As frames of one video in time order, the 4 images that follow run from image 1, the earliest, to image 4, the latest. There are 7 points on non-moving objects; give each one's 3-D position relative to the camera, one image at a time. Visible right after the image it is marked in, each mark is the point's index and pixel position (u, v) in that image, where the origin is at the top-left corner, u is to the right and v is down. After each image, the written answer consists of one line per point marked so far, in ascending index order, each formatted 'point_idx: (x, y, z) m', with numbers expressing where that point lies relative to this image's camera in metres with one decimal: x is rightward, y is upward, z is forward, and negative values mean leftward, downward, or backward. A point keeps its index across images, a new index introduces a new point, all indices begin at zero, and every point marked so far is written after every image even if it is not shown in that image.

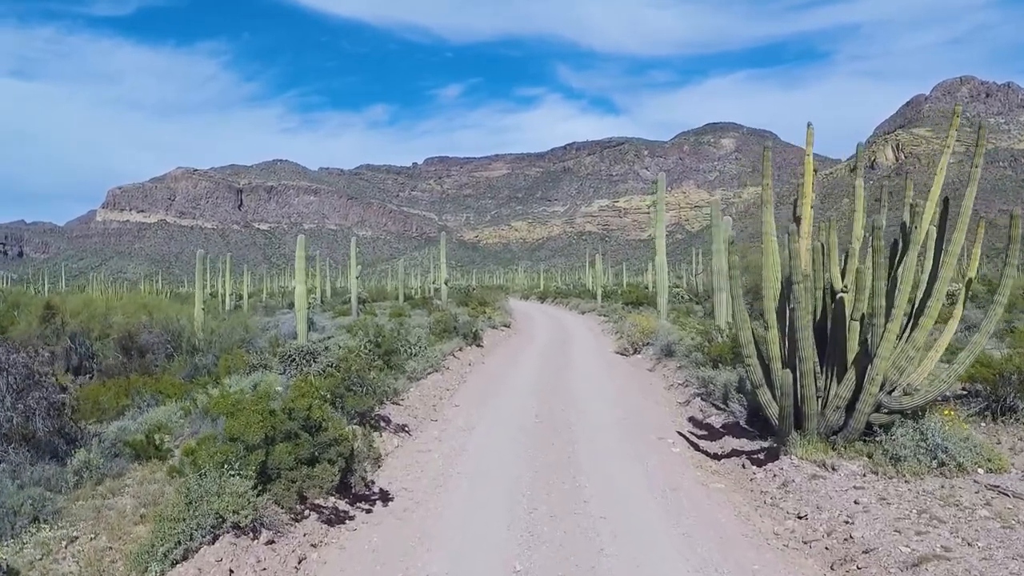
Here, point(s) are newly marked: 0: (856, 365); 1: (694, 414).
0: (+3.1, -0.7, +6.8) m
1: (+2.4, -1.6, +9.8) m
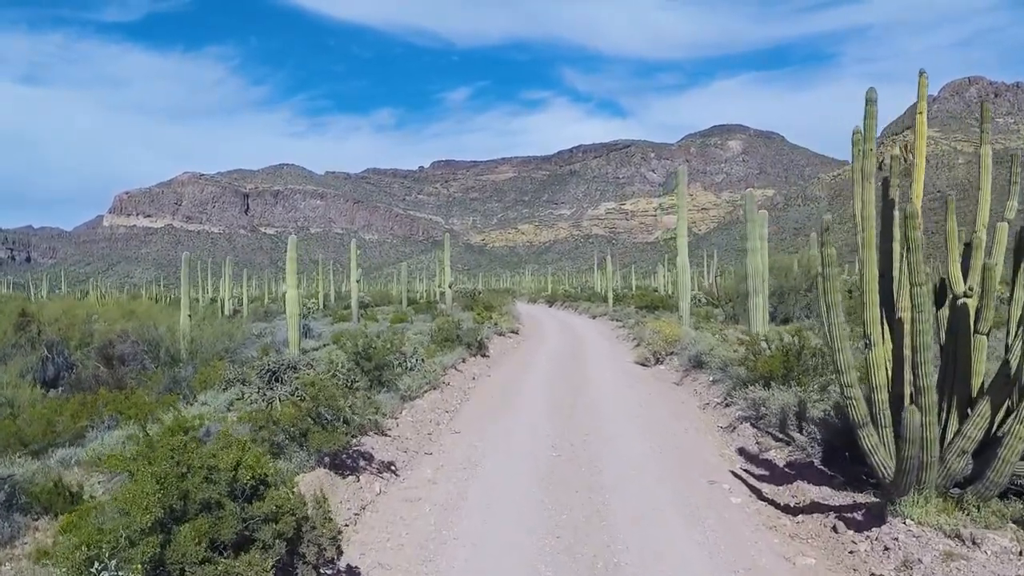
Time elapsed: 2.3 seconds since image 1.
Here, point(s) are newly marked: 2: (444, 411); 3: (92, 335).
0: (+3.2, -0.7, +5.0) m
1: (+2.5, -1.7, +8.0) m
2: (-0.9, -1.7, +10.3) m
3: (-11.1, -1.2, +19.9) m
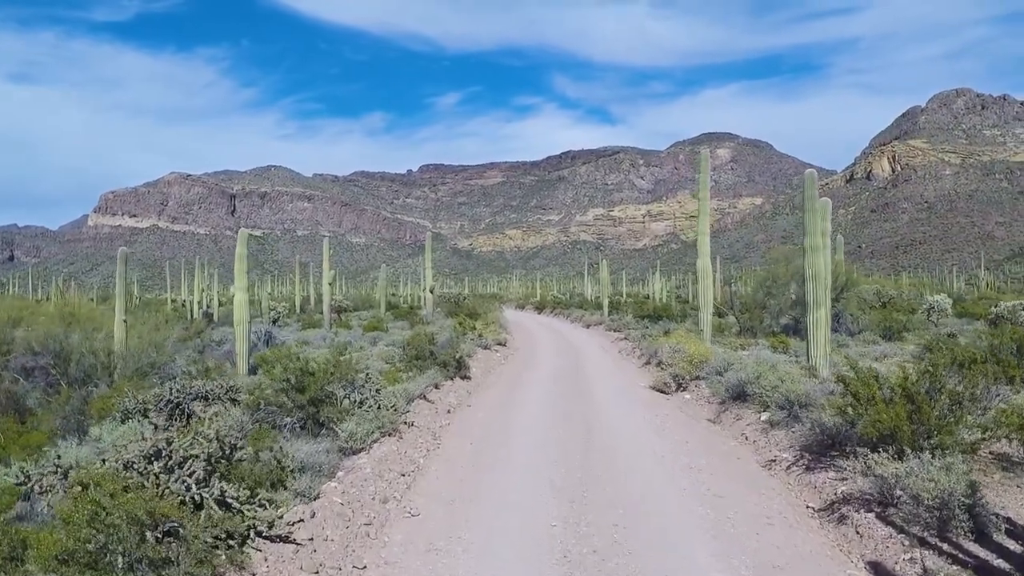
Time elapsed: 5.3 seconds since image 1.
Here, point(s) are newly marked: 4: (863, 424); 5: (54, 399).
0: (+3.2, -0.8, +1.8) m
1: (+2.4, -1.8, +4.8) m
2: (-1.1, -1.7, +7.1) m
3: (-11.3, -1.2, +16.5) m
4: (+3.0, -1.2, +6.5) m
5: (-9.0, -2.1, +14.1) m
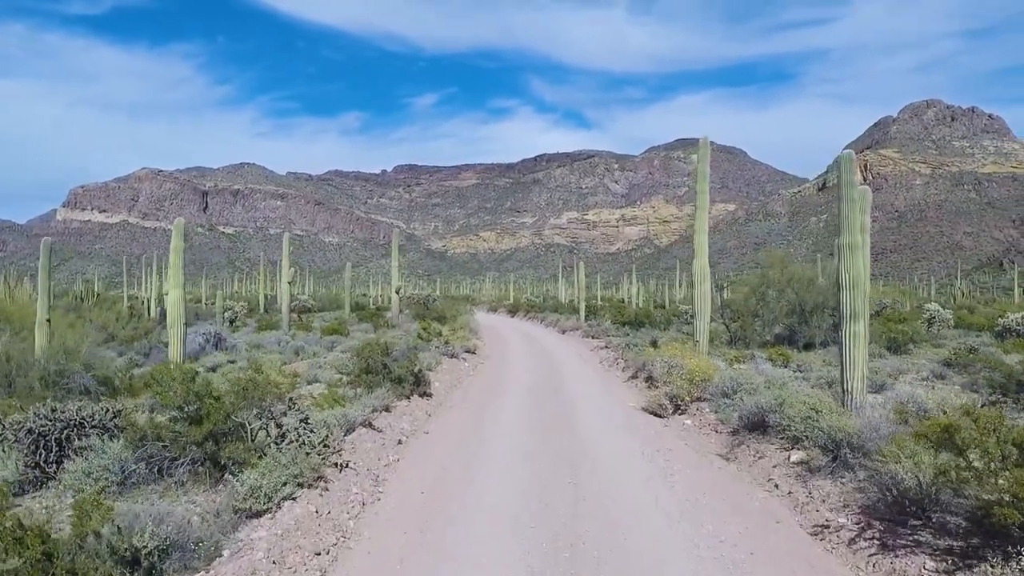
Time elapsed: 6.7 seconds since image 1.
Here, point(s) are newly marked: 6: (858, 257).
0: (+3.1, -0.8, -0.1) m
1: (+2.2, -1.8, +2.9) m
2: (-1.3, -1.7, +5.0) m
3: (-11.9, -1.1, +14.0) m
4: (+2.8, -1.2, +4.6) m
5: (-9.5, -2.0, +11.7) m
6: (+3.9, +0.4, +8.6) m
